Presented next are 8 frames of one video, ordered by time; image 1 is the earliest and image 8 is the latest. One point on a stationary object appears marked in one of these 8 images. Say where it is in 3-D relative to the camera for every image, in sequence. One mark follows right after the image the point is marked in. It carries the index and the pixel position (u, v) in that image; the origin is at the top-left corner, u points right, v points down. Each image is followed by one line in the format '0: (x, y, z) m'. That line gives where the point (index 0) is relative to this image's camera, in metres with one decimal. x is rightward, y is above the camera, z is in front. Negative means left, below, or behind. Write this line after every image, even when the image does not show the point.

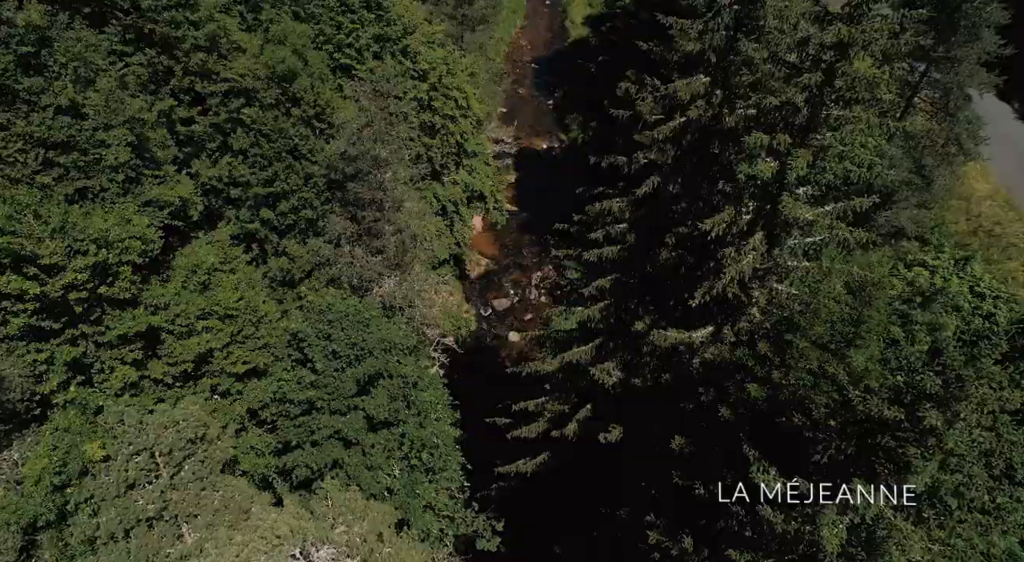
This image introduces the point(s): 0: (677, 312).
0: (+4.5, -0.8, +19.3) m
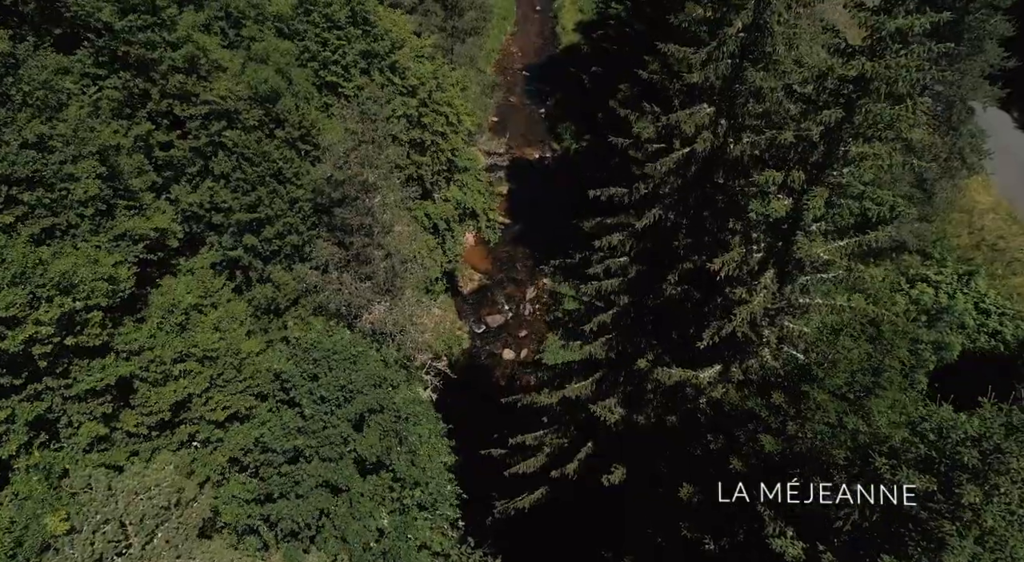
0: (+4.4, -1.7, +18.4) m
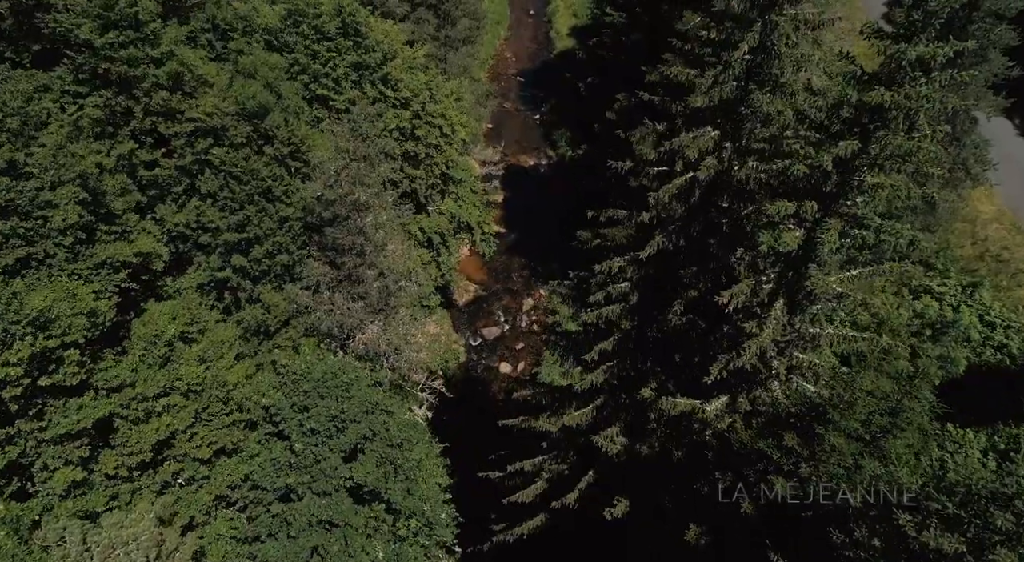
0: (+4.3, -2.3, +17.7) m
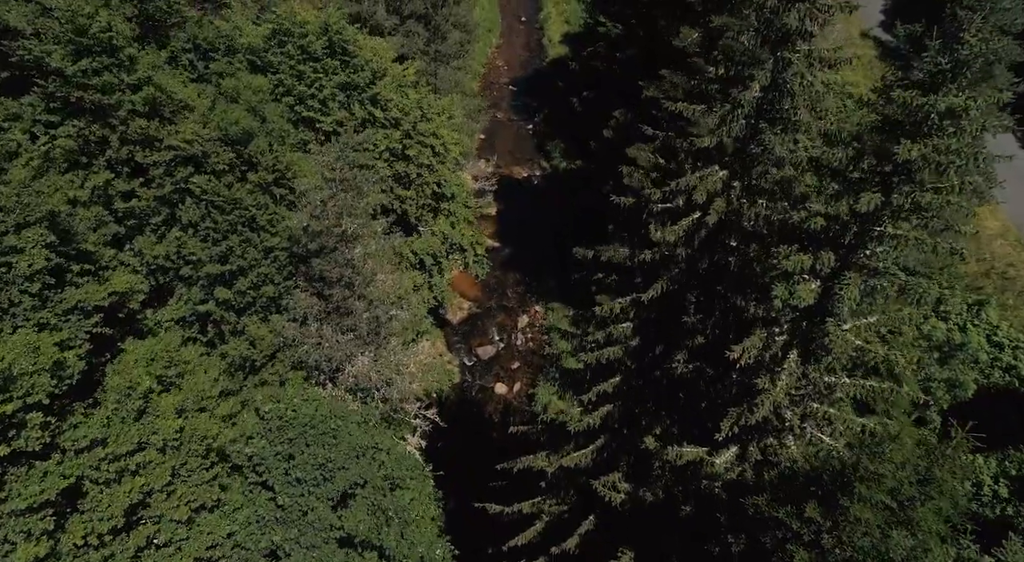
0: (+4.3, -3.3, +16.8) m
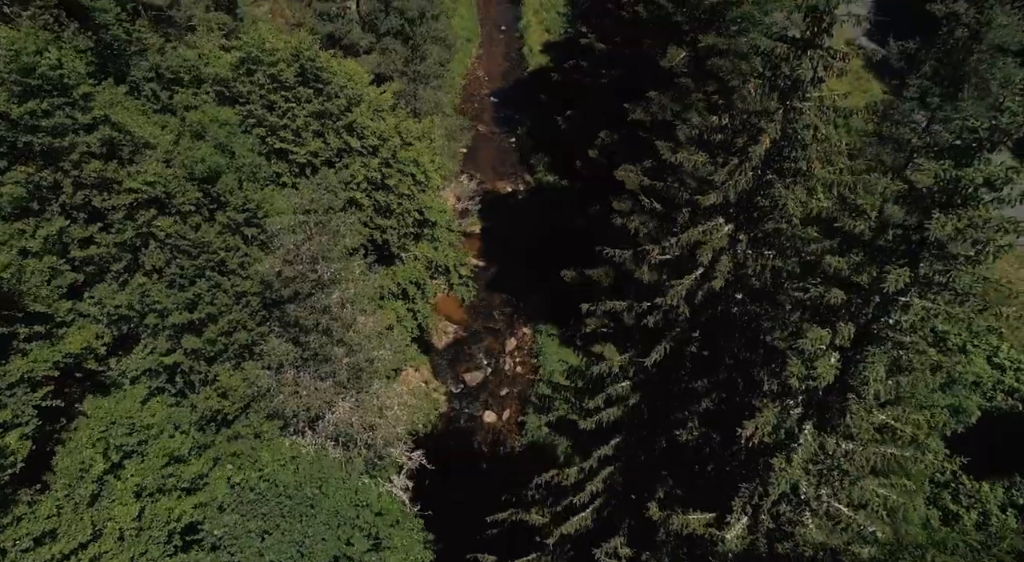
0: (+4.1, -4.5, +15.5) m
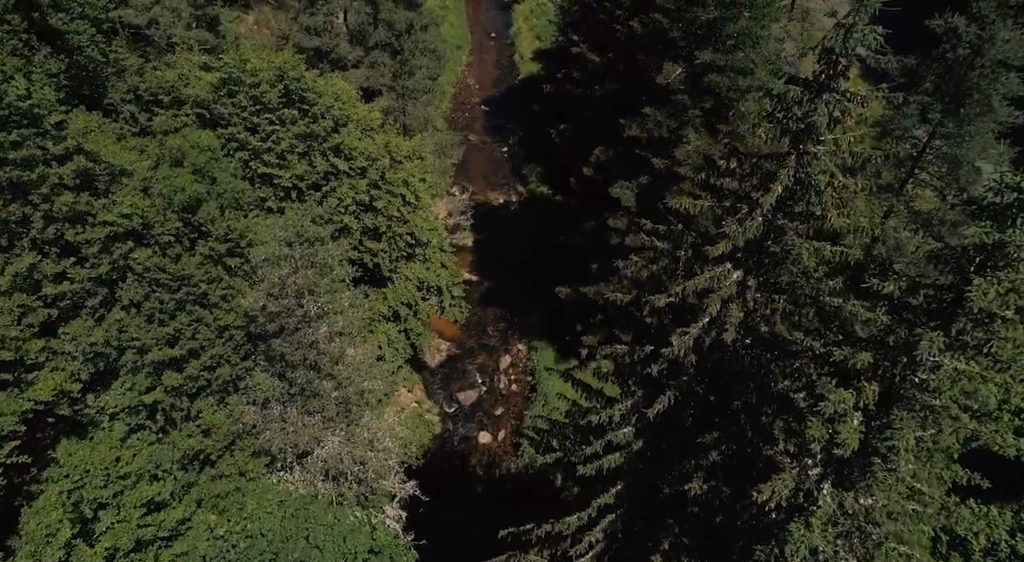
0: (+4.0, -5.4, +14.7) m
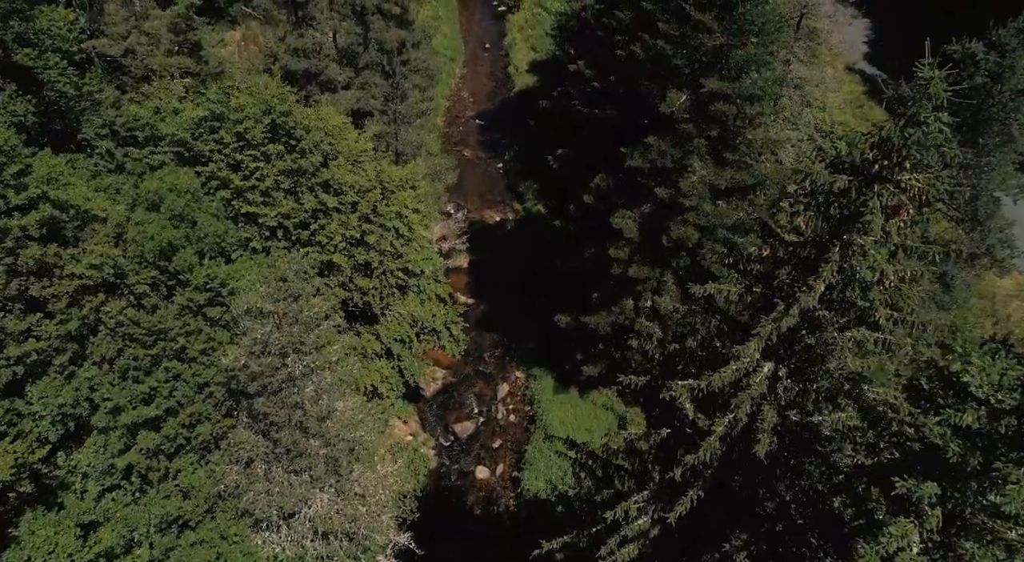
0: (+4.1, -6.7, +13.4) m
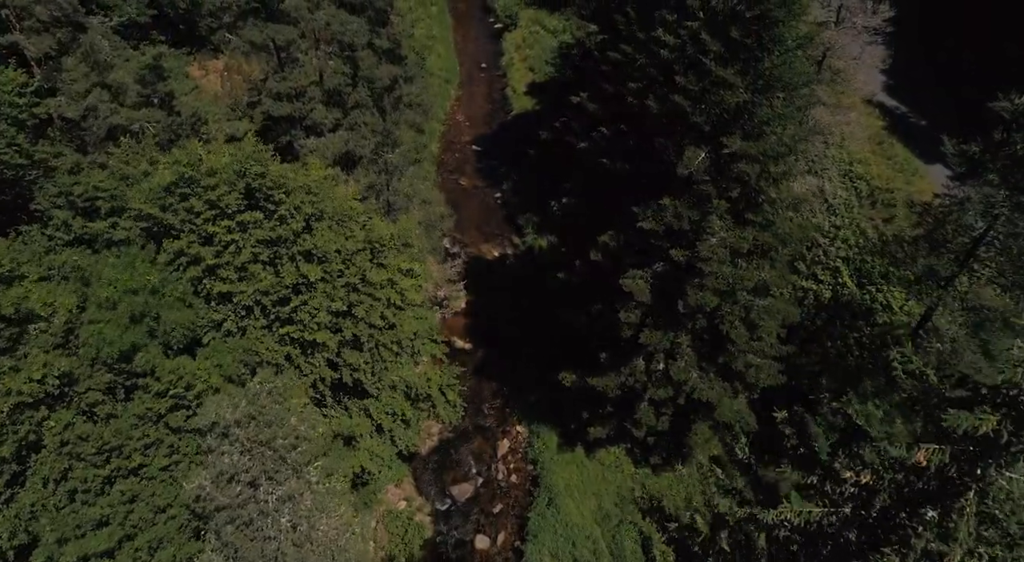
0: (+4.3, -9.3, +10.8) m
